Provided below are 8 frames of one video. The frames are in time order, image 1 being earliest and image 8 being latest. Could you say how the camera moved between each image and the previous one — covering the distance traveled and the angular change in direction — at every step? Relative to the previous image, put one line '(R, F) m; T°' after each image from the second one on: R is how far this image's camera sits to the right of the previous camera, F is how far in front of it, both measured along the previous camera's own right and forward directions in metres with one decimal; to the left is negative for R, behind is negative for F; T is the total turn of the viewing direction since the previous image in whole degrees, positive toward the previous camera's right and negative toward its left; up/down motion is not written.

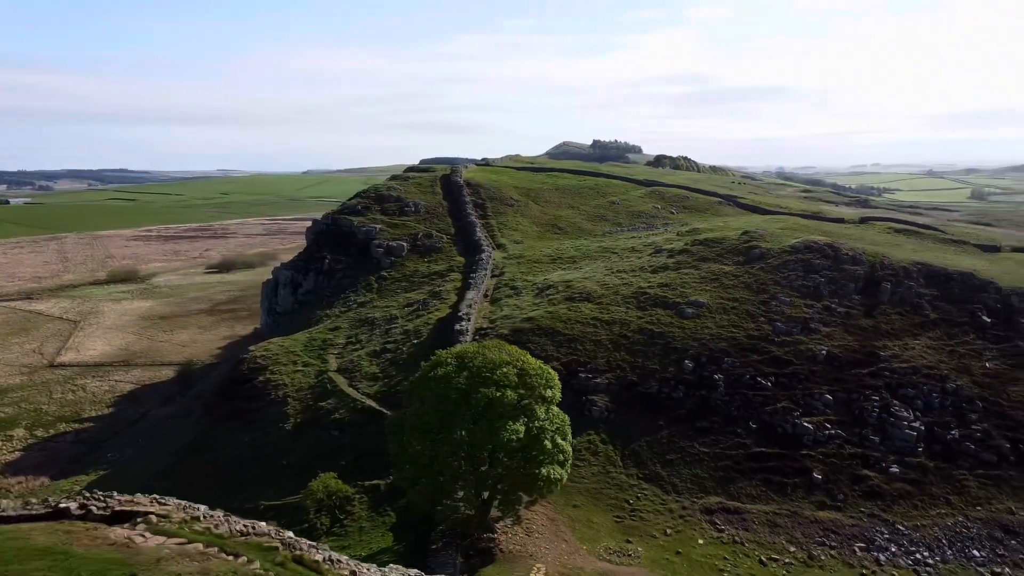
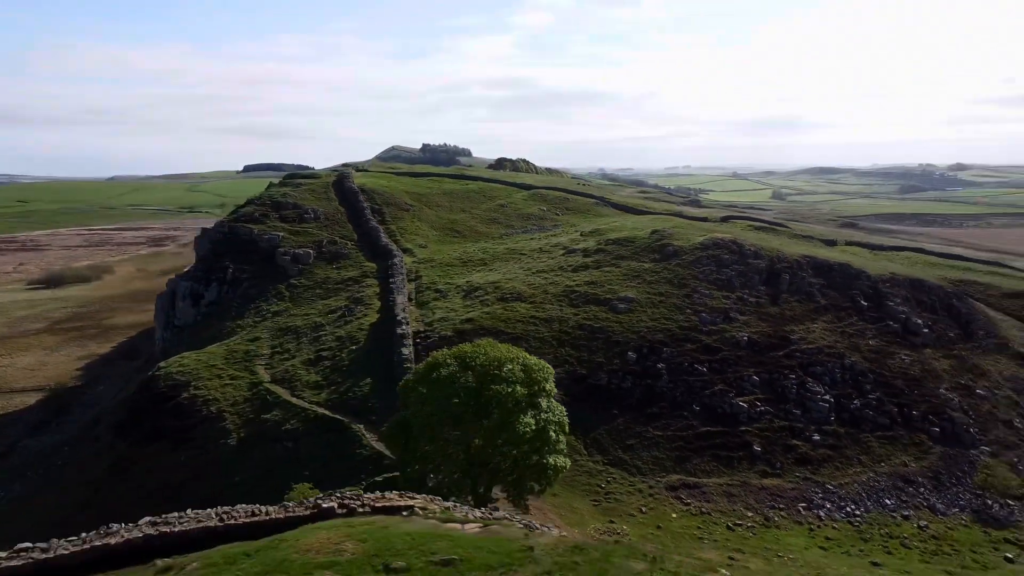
(-4.9, -0.5) m; +12°
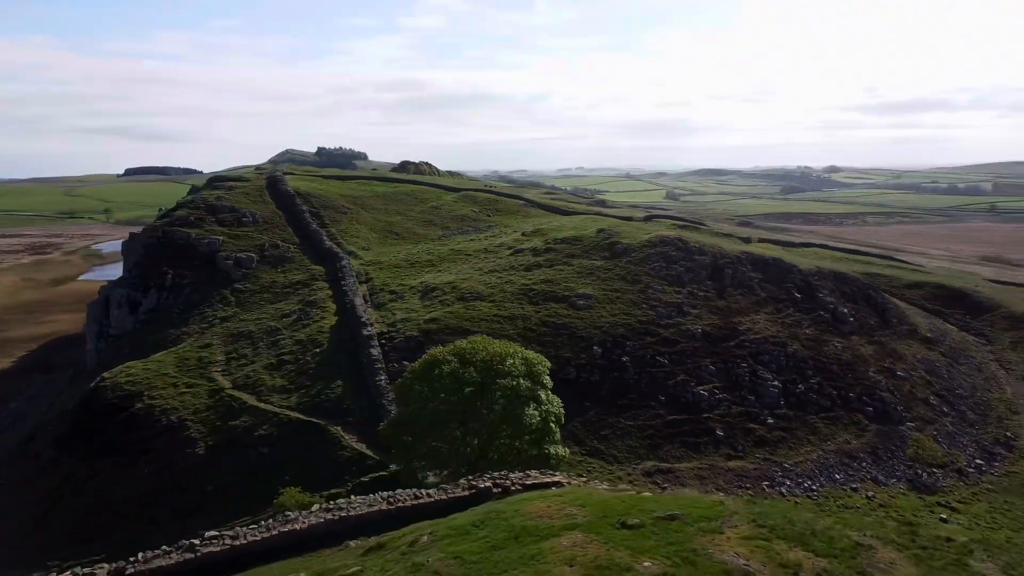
(-3.0, -0.5) m; +7°
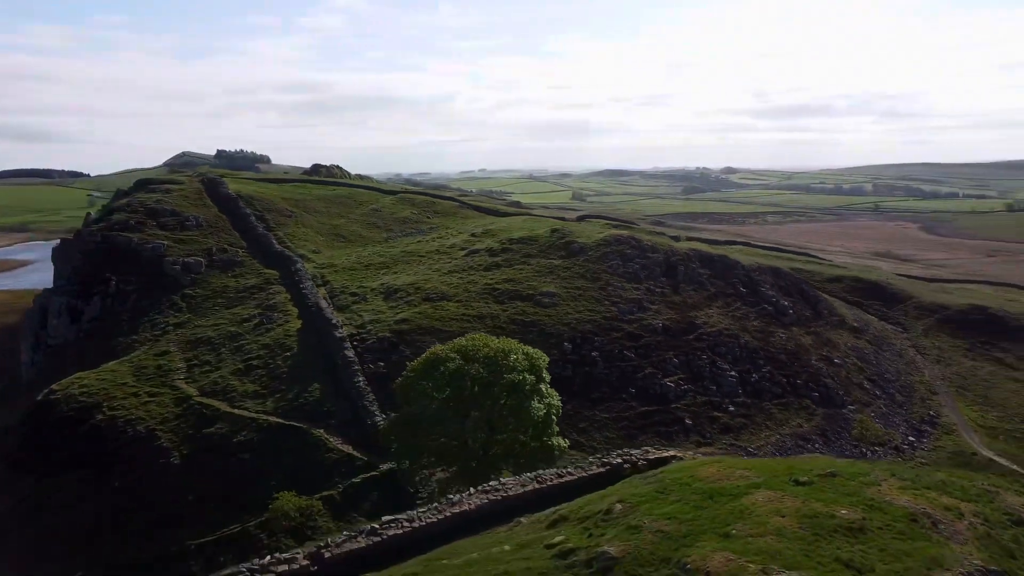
(-2.9, -0.5) m; +7°
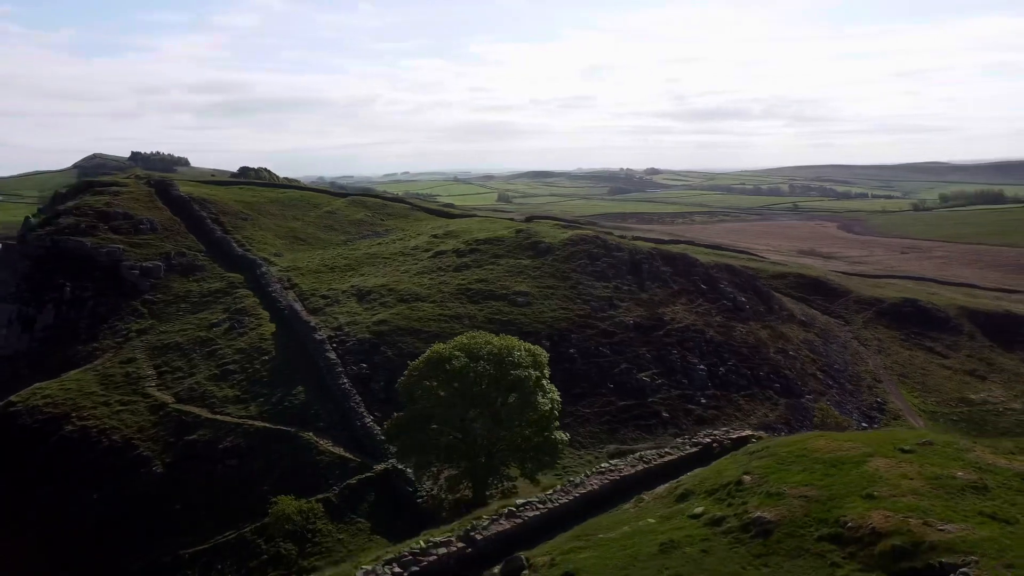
(-2.4, -0.4) m; +5°
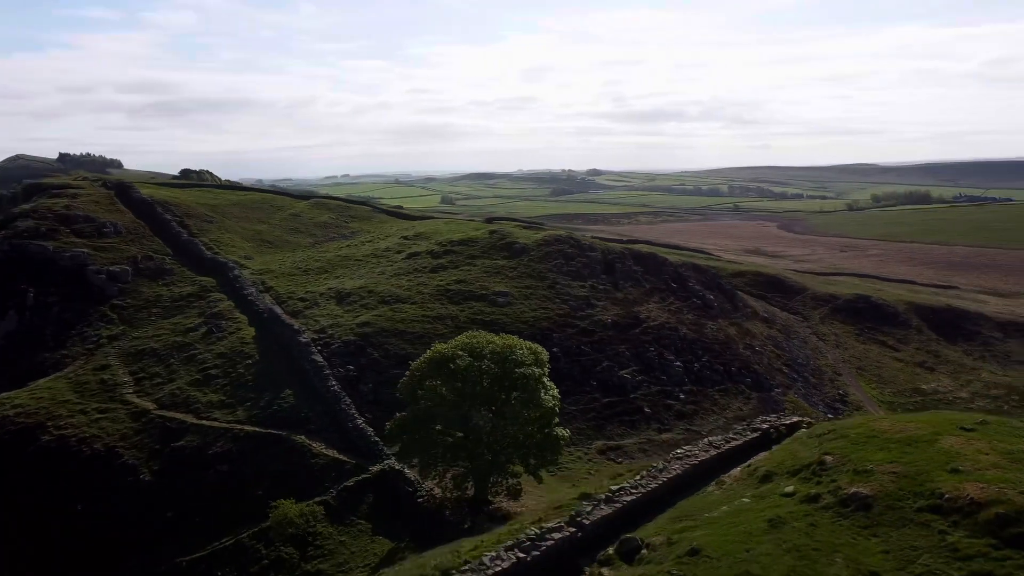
(-1.8, -0.3) m; +4°
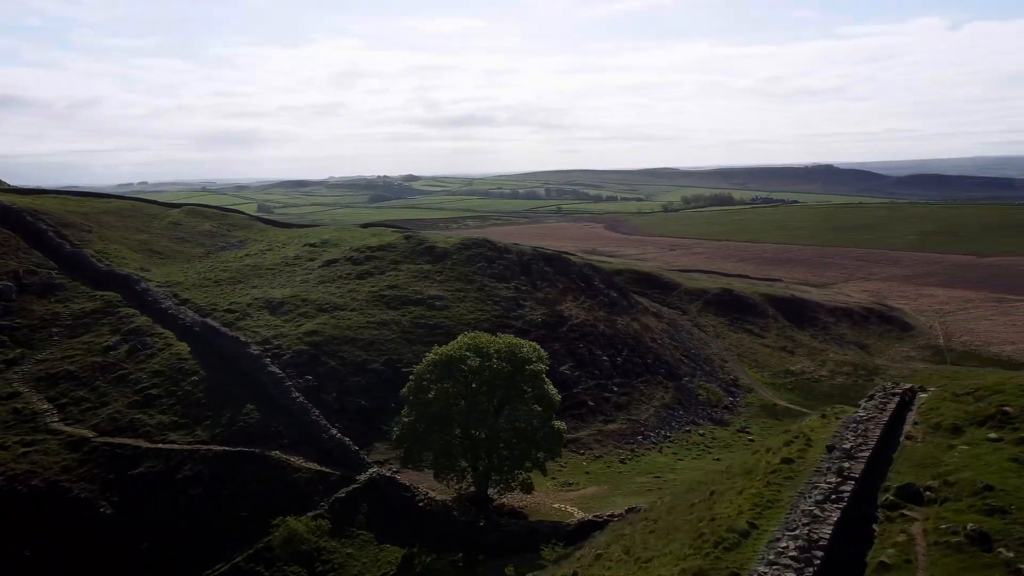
(-5.9, -0.1) m; +13°
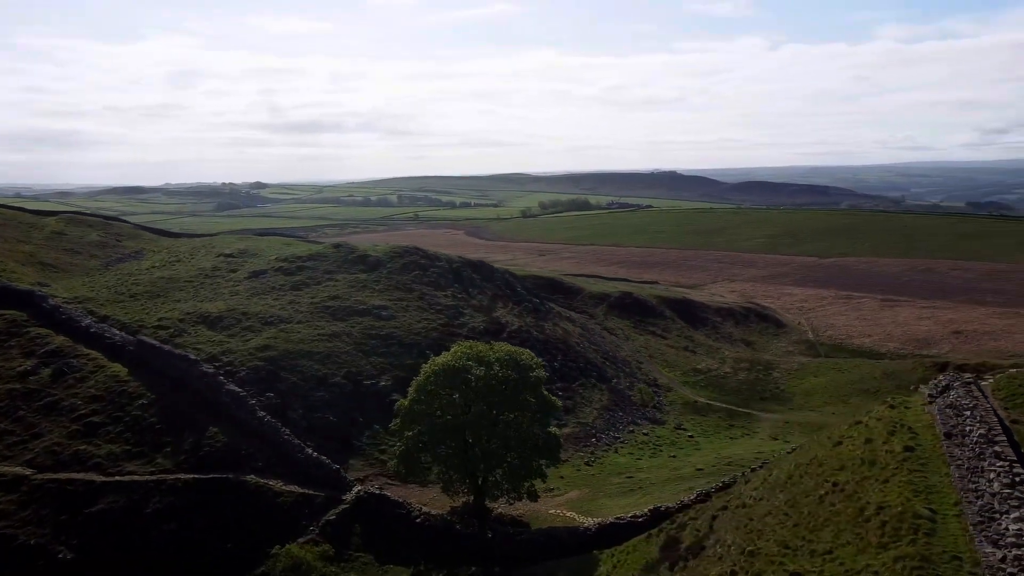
(-4.6, +0.6) m; +10°
